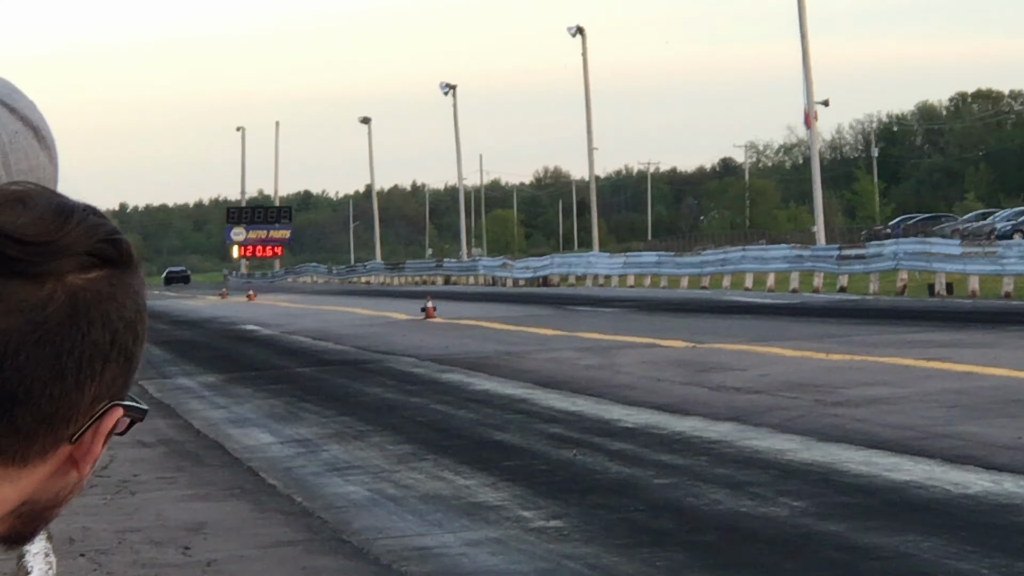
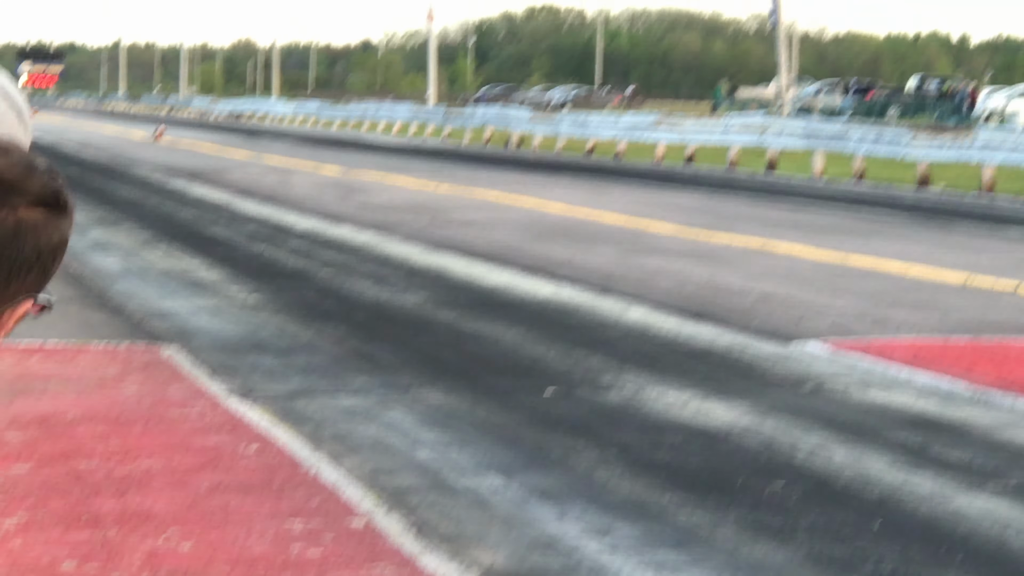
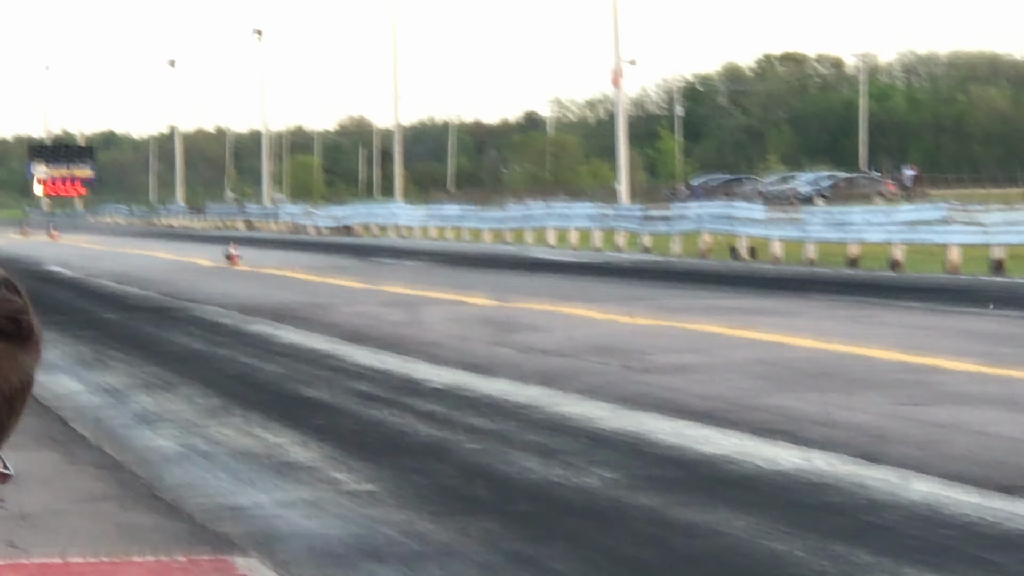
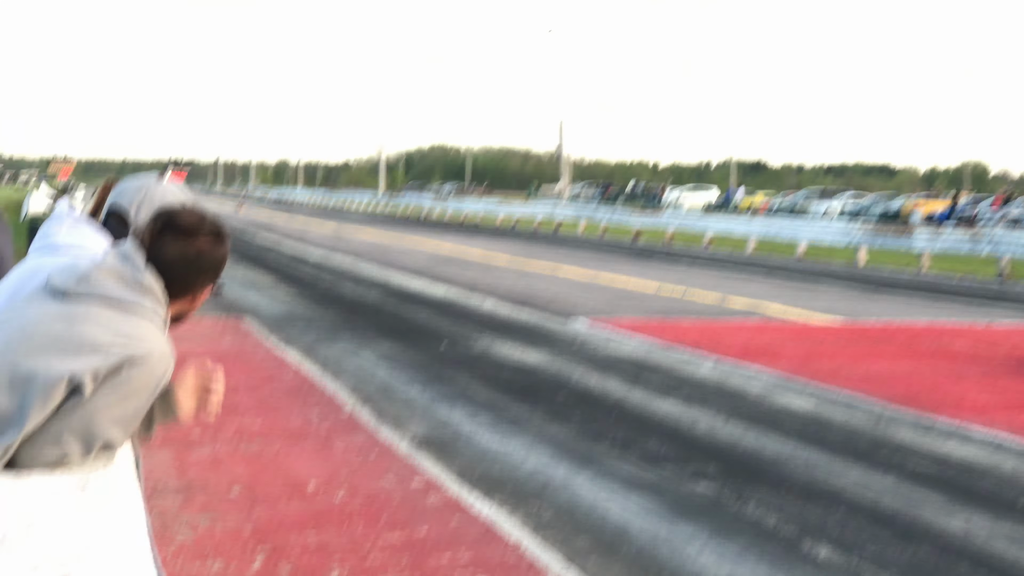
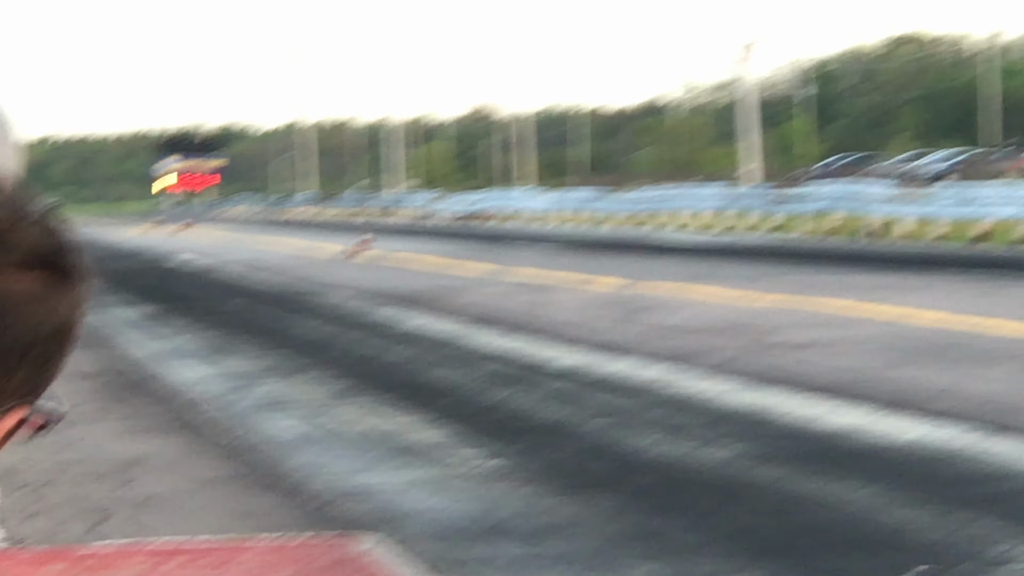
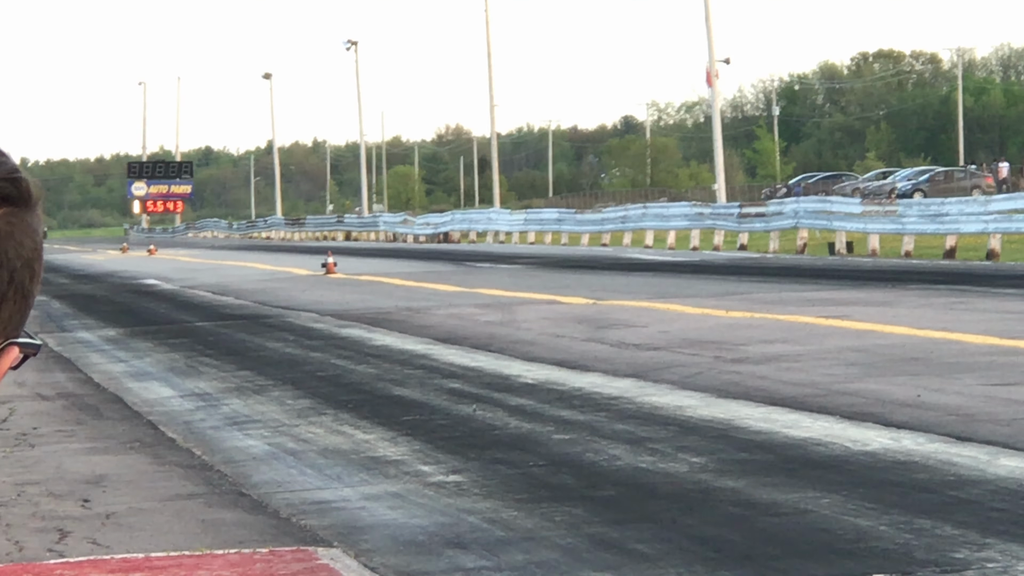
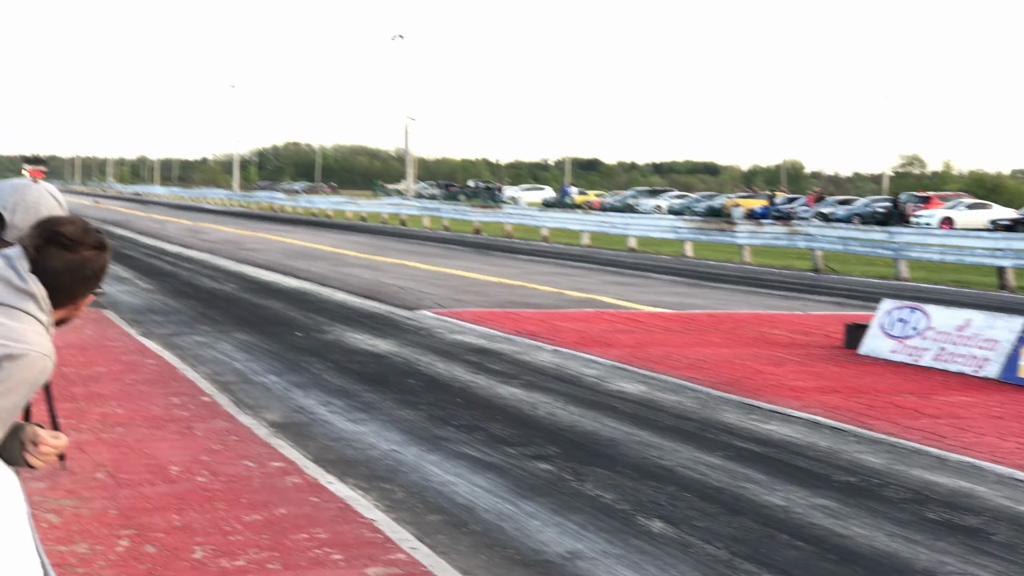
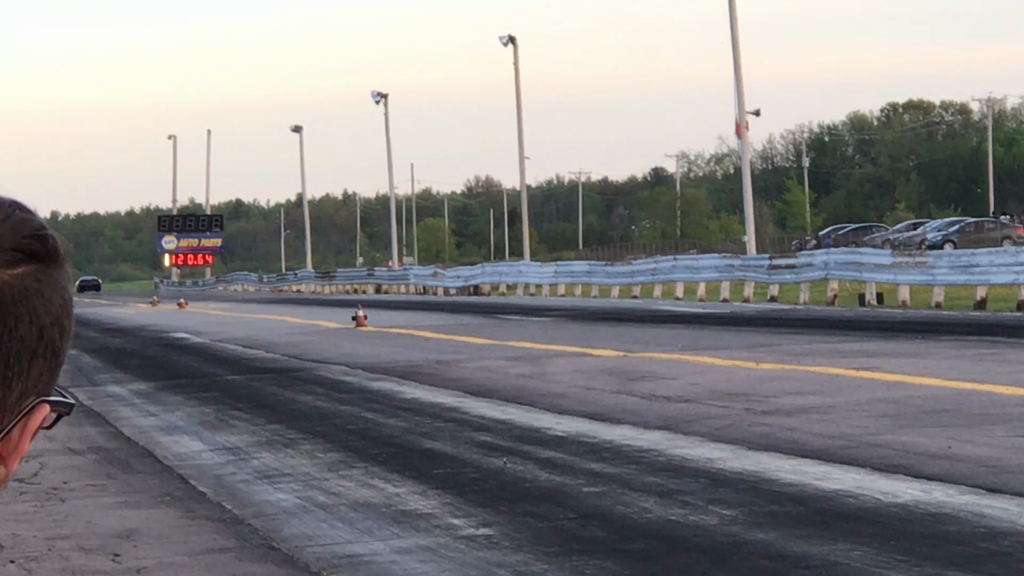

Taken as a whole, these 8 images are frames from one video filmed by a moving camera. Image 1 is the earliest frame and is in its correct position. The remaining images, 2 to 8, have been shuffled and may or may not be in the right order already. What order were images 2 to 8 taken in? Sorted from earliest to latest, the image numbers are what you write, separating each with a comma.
8, 6, 5, 3, 2, 4, 7
